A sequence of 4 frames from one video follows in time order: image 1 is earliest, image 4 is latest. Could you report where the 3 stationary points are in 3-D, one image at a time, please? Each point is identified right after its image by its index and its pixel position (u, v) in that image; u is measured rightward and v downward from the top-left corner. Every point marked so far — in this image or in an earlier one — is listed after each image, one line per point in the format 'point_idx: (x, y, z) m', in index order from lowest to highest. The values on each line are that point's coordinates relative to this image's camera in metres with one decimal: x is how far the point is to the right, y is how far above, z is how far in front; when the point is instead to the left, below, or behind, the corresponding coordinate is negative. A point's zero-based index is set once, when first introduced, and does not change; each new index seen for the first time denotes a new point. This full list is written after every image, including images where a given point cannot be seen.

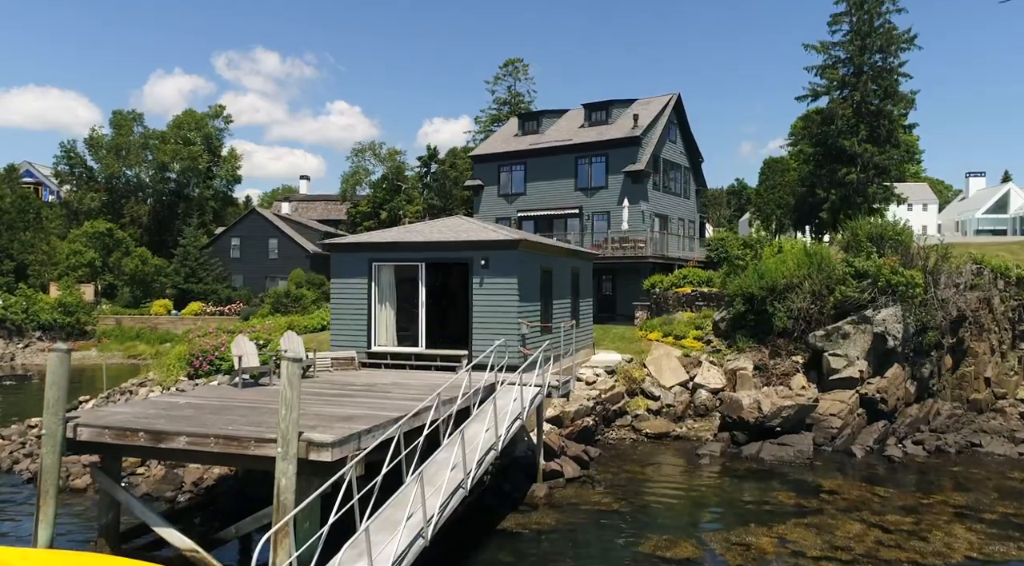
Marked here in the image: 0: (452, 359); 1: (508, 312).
0: (-1.4, -1.7, +17.5) m
1: (-0.1, -0.6, +17.4) m
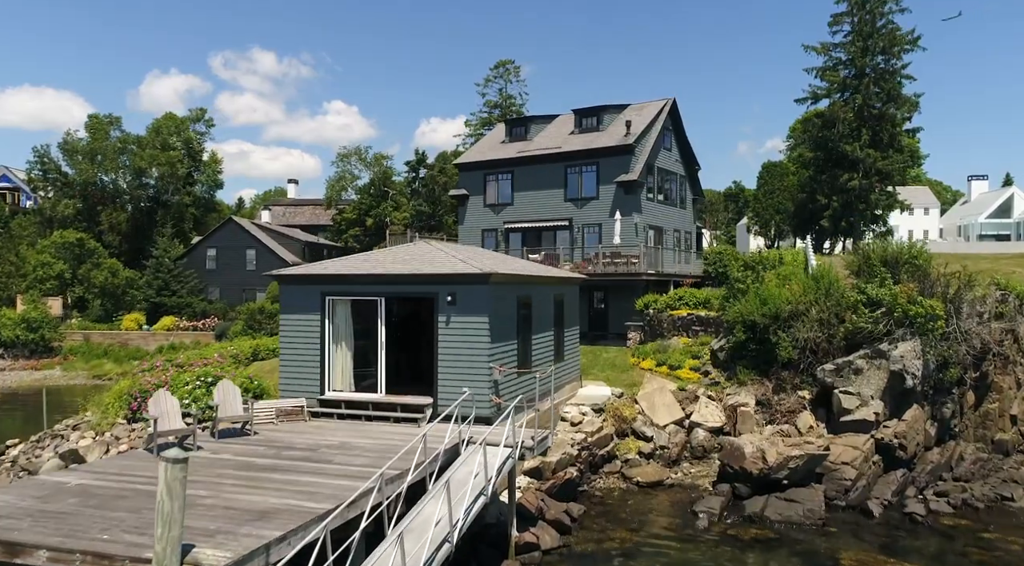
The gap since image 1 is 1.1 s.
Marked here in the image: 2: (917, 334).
0: (-1.9, -2.5, +15.4) m
1: (-0.7, -1.4, +15.3) m
2: (+10.1, -1.3, +19.6) m
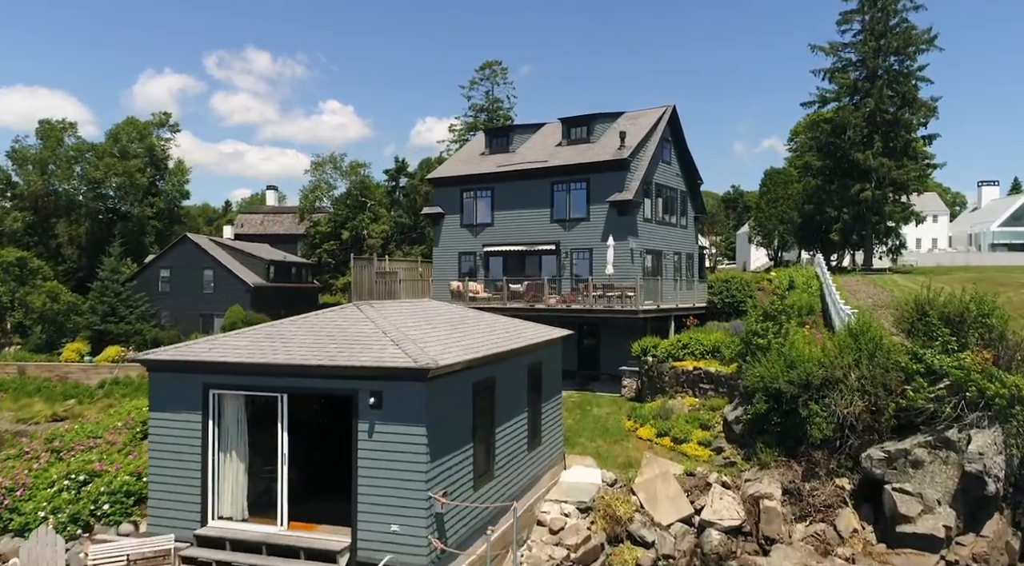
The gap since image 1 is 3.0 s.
0: (-2.7, -3.8, +11.0) m
1: (-1.4, -2.7, +10.9) m
2: (+9.4, -2.6, +15.3) m
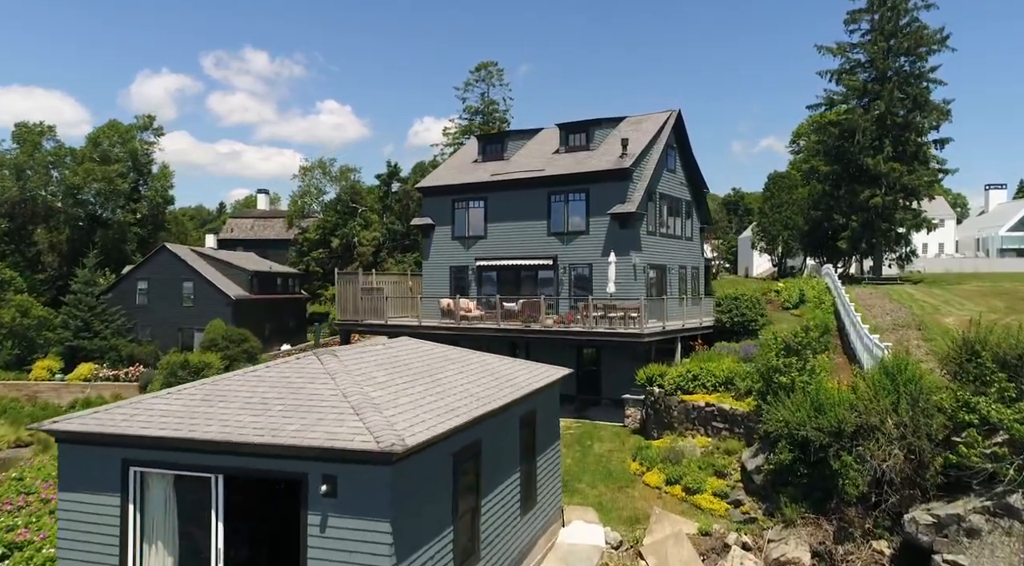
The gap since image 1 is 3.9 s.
0: (-2.8, -4.5, +8.9) m
1: (-1.5, -3.4, +8.8) m
2: (+9.2, -3.2, +13.2) m
